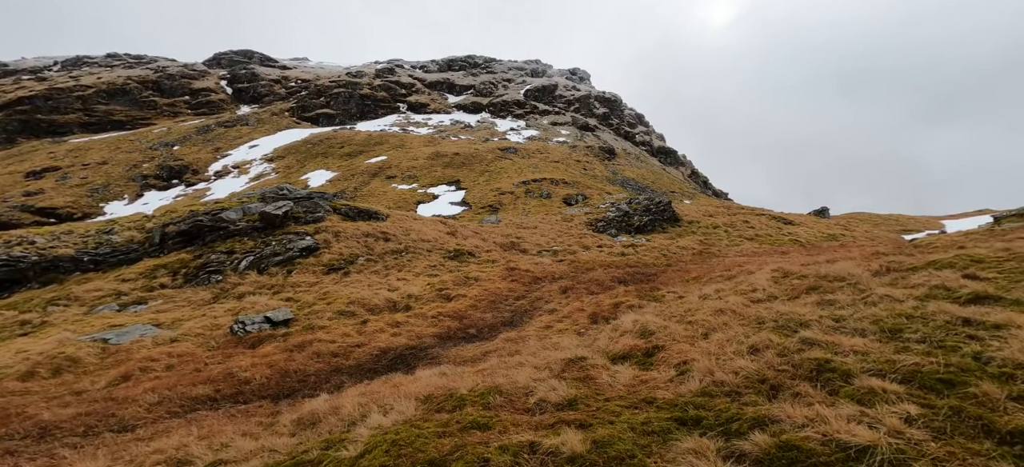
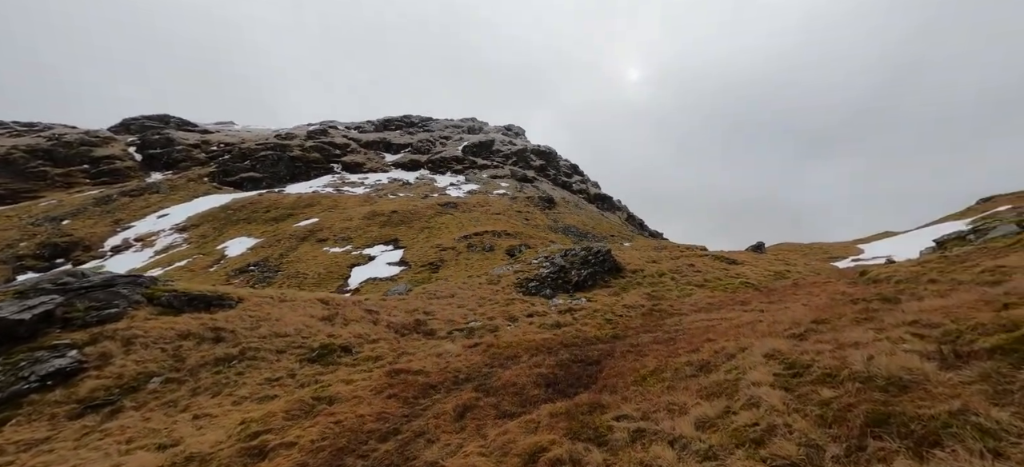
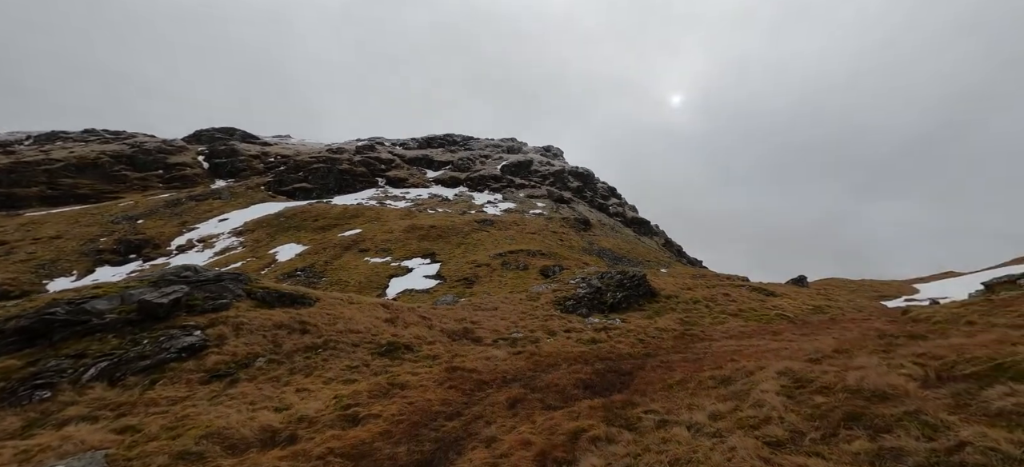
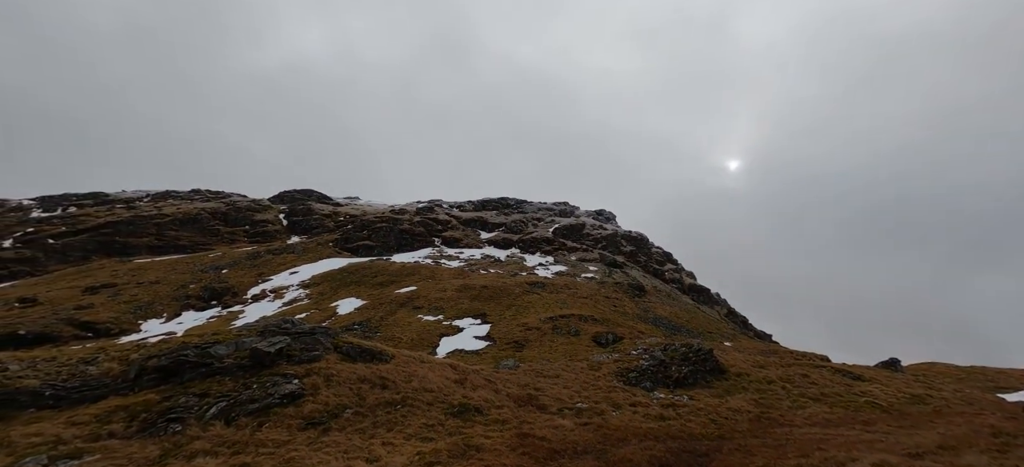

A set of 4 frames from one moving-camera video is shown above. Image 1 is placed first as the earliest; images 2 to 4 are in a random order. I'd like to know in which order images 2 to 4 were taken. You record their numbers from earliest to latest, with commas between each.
4, 3, 2
